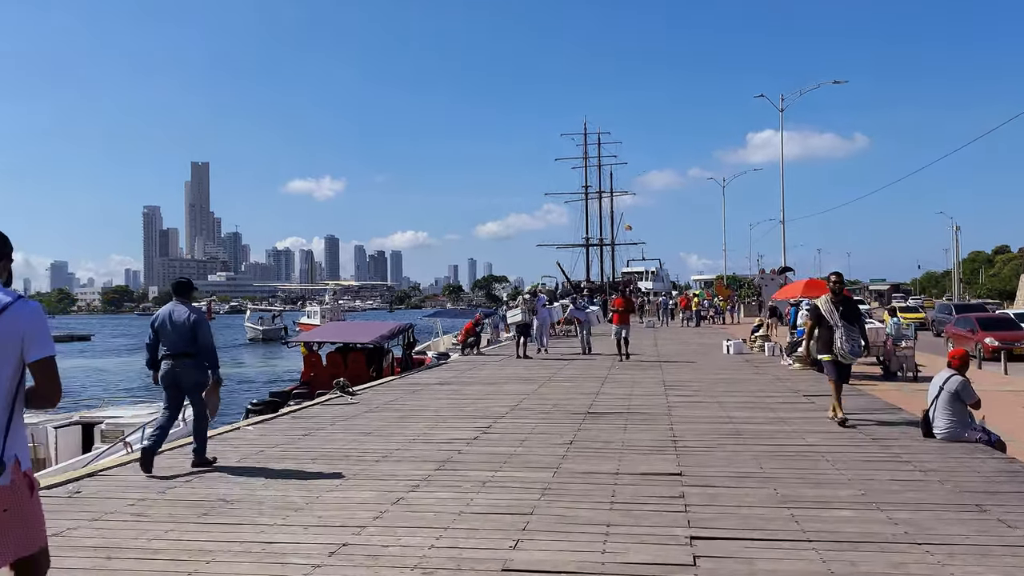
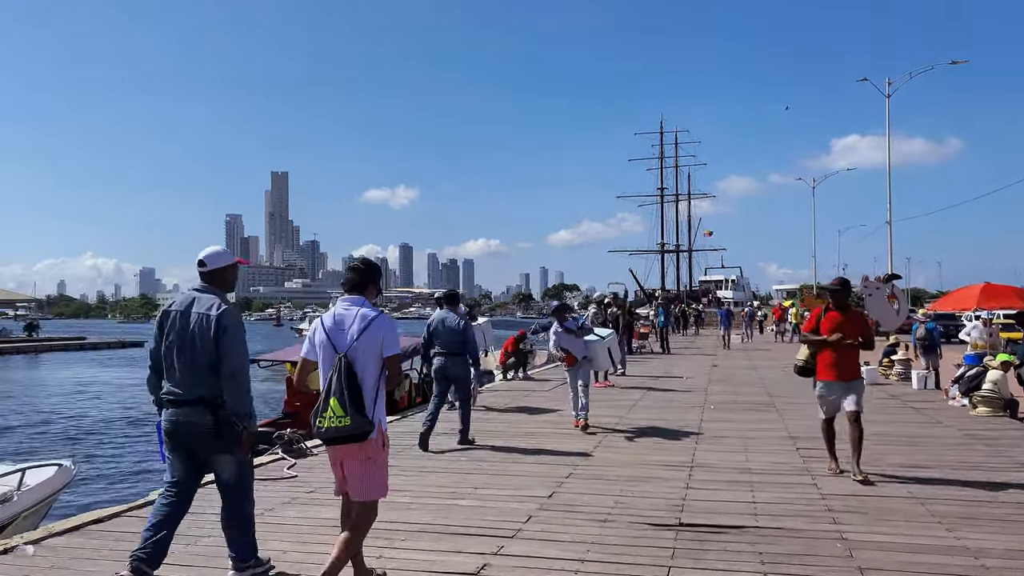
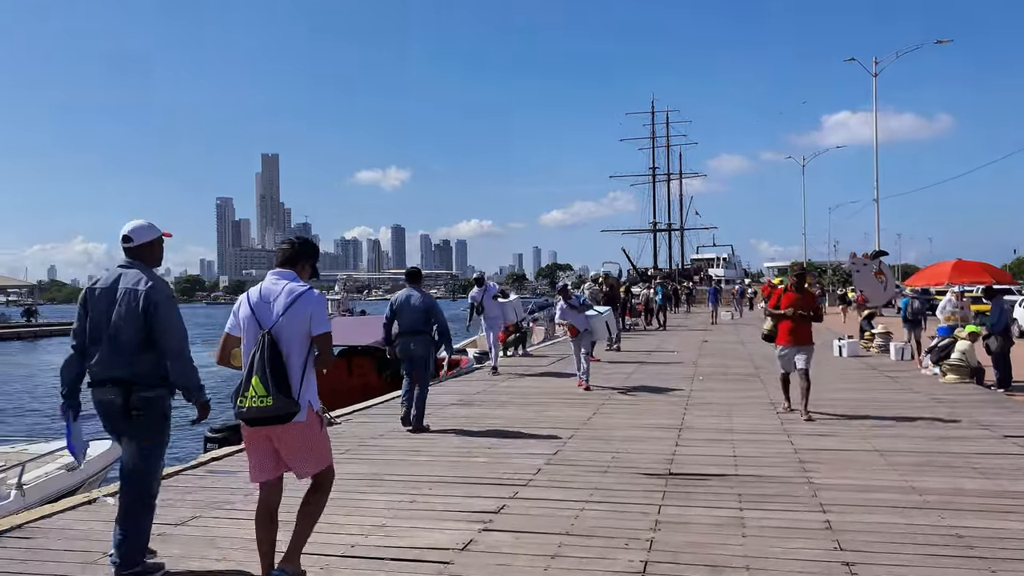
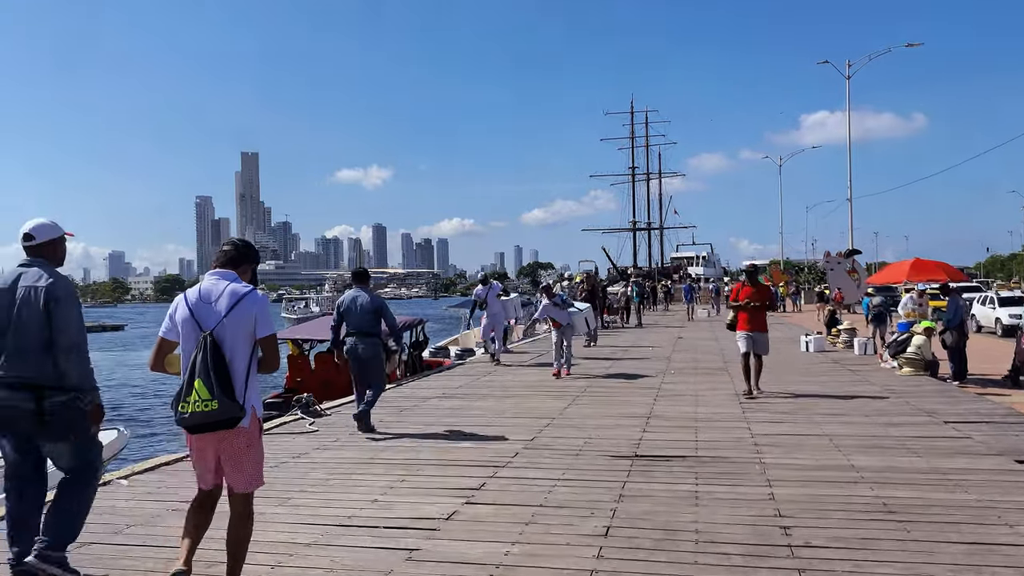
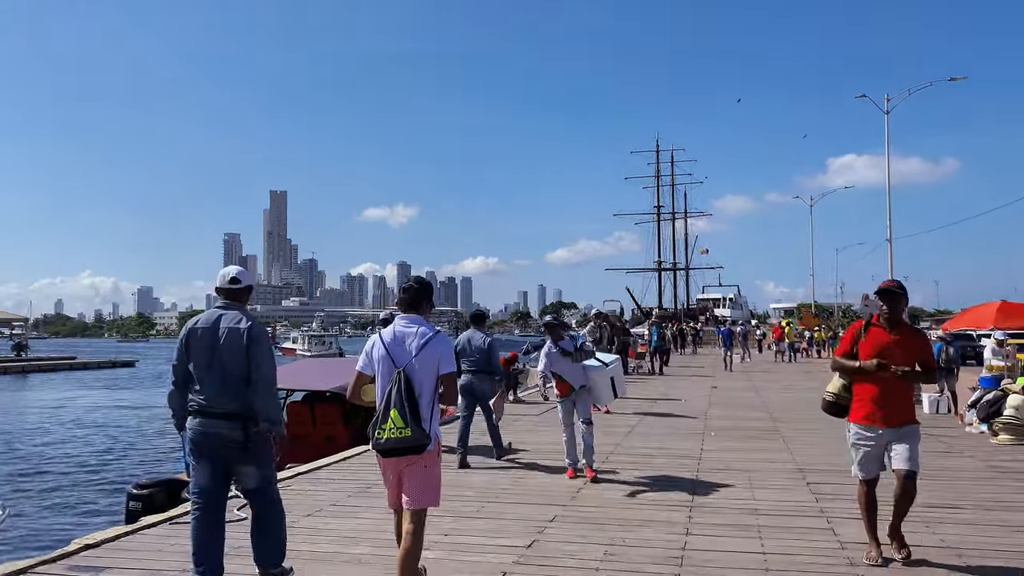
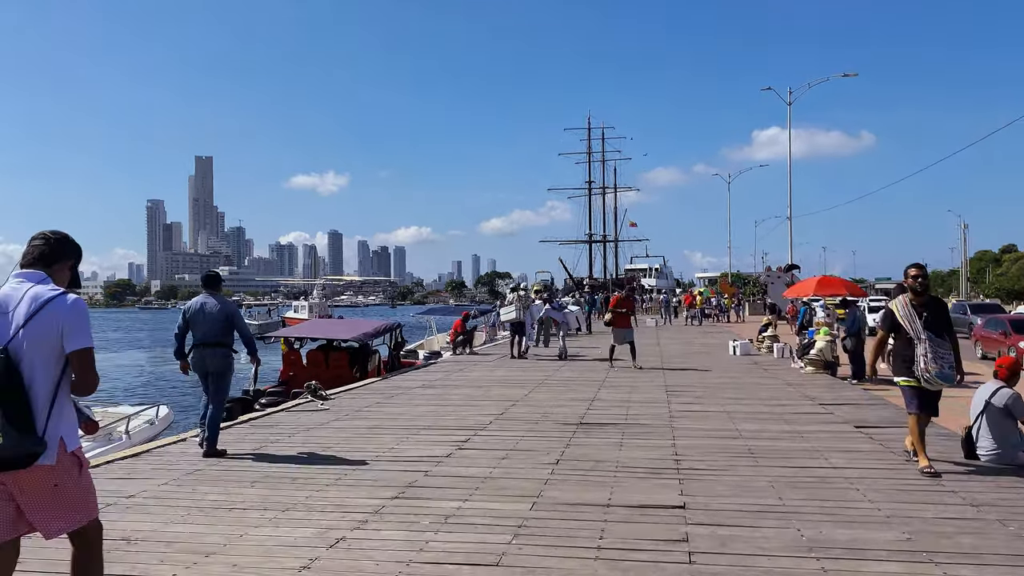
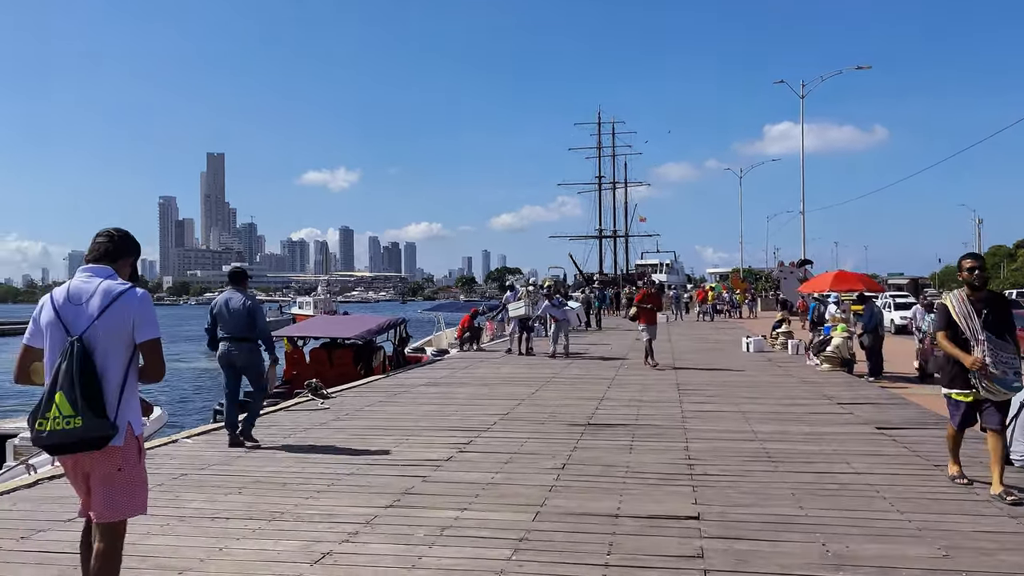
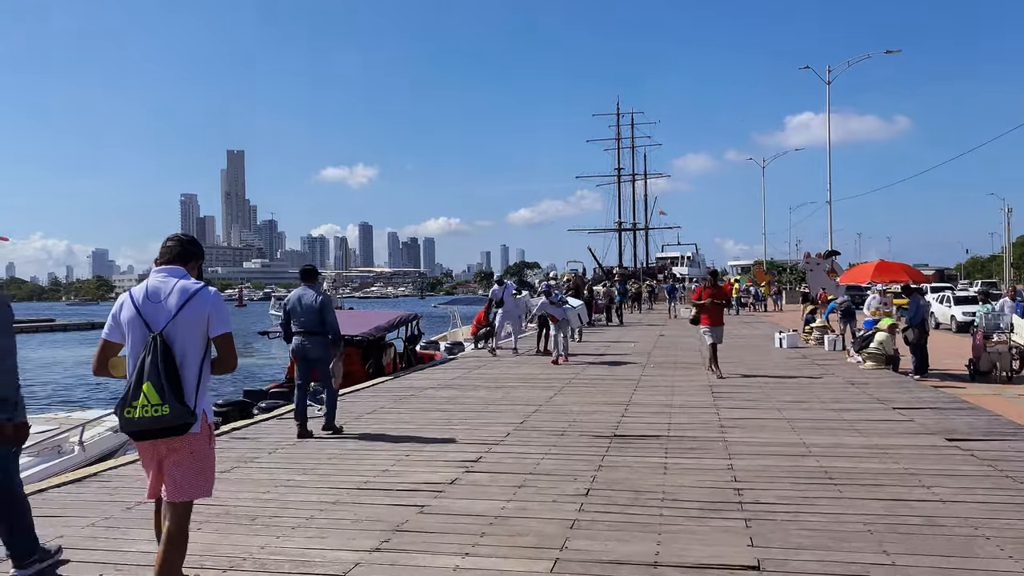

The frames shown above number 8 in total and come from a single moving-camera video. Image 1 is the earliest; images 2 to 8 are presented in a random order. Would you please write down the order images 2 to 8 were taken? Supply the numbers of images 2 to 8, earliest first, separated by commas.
6, 7, 8, 4, 3, 2, 5
